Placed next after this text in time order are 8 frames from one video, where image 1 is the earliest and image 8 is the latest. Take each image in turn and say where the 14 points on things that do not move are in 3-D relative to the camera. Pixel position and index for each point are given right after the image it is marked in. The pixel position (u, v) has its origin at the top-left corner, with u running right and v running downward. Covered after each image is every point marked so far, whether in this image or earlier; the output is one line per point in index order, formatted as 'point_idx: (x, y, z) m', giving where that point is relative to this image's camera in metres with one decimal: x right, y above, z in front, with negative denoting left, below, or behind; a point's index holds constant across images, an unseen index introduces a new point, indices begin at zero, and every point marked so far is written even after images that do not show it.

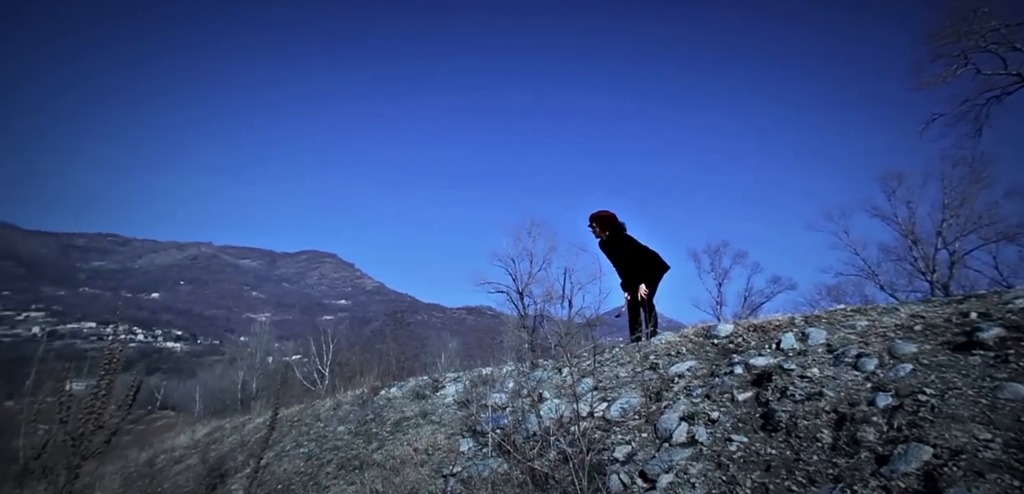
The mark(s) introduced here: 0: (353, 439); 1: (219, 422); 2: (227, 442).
0: (-3.1, -3.7, +12.1) m
1: (-8.6, -5.0, +18.2) m
2: (-7.0, -4.7, +15.5) m
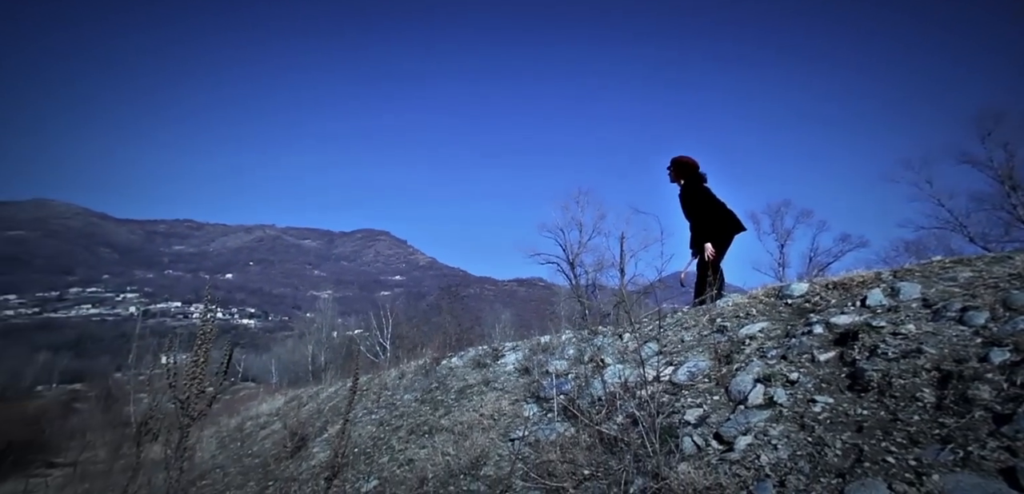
0: (-1.8, -3.2, +12.6) m
1: (-6.7, -4.4, +19.3) m
2: (-5.4, -4.2, +16.4) m
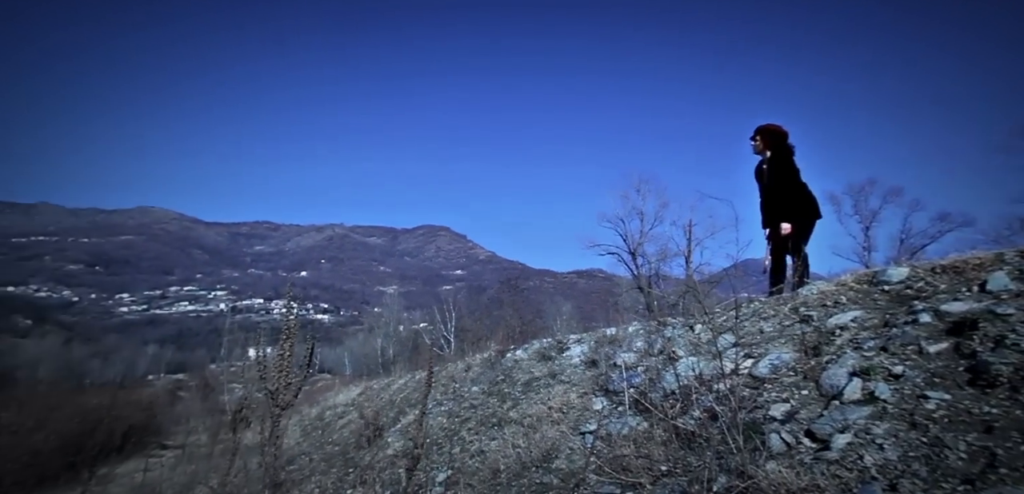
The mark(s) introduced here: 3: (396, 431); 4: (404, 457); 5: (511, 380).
0: (-0.4, -3.1, +12.9) m
1: (-4.7, -4.3, +19.9) m
2: (-3.6, -4.1, +16.9) m
3: (-2.5, -4.0, +13.8) m
4: (-2.0, -4.0, +12.0) m
5: (+0.1, -2.8, +13.3) m
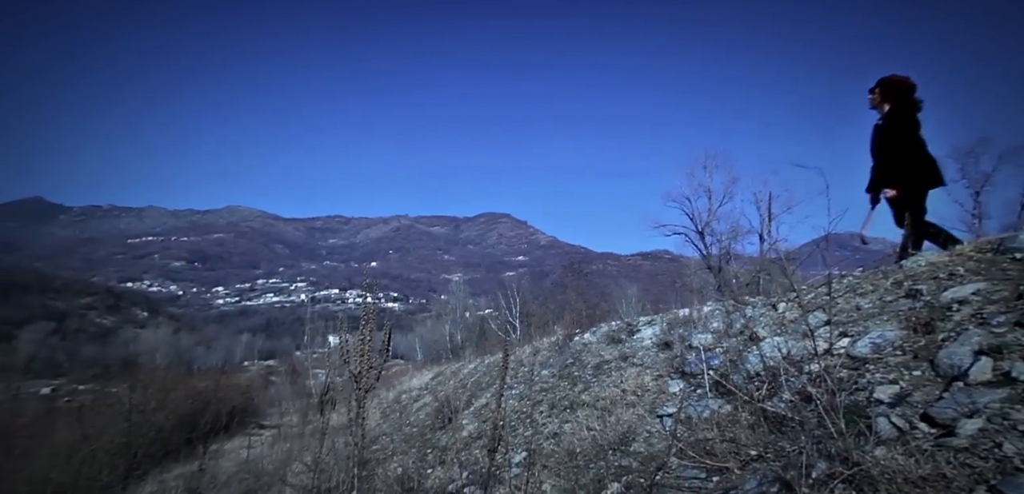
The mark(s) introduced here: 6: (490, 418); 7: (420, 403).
0: (+1.1, -2.8, +12.9) m
1: (-2.4, -4.0, +20.3) m
2: (-1.7, -3.8, +17.3) m
3: (-0.9, -3.7, +14.0) m
4: (-0.6, -3.7, +12.2) m
5: (+1.6, -2.5, +13.2) m
6: (-0.4, -3.6, +13.0) m
7: (-2.4, -4.1, +16.5) m
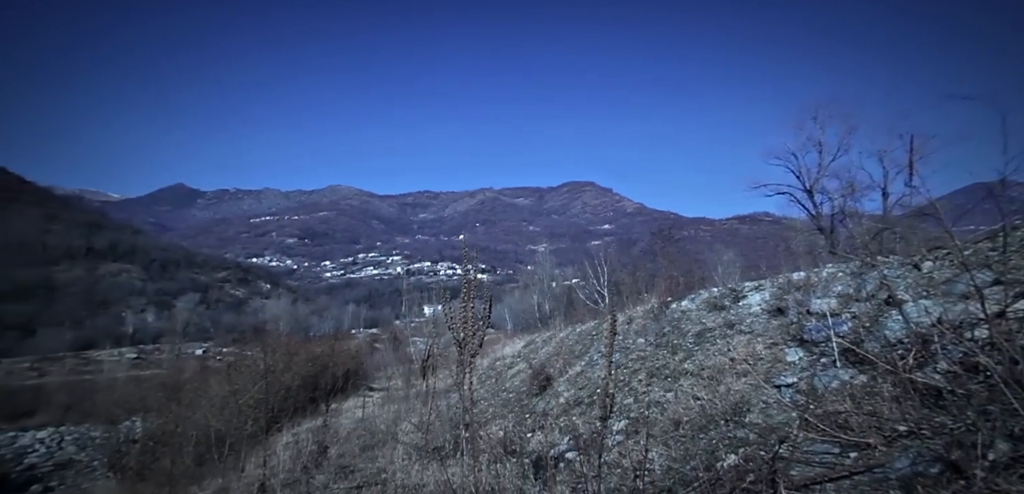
0: (+3.0, -2.1, +13.0) m
1: (+0.5, -3.0, +20.9) m
2: (+0.8, -3.0, +17.8) m
3: (+1.2, -3.0, +14.4) m
4: (+1.2, -3.1, +12.6) m
5: (+3.5, -1.8, +13.2) m
6: (+1.5, -2.9, +13.4) m
7: (+0.1, -3.3, +17.0) m
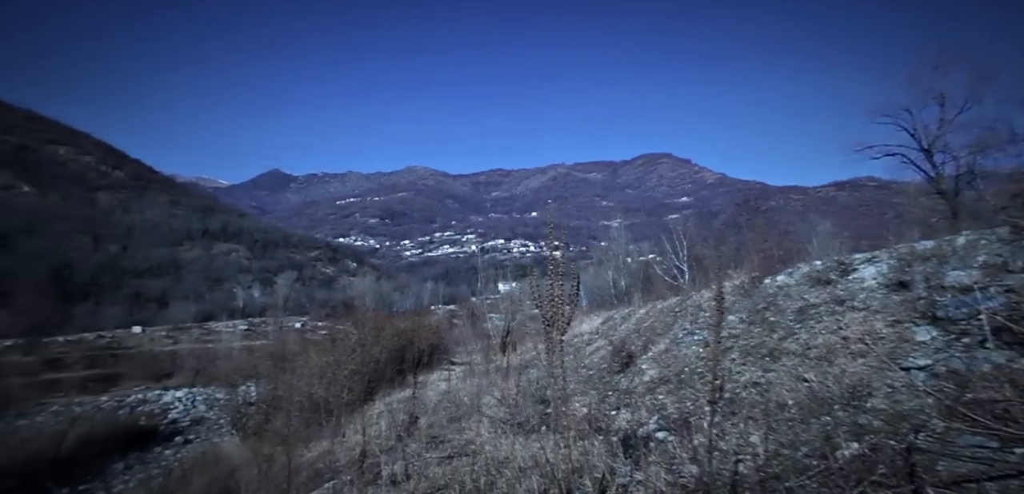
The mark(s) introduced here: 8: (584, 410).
0: (+4.6, -1.5, +12.4) m
1: (+3.0, -2.2, +20.5) m
2: (+3.0, -2.3, +17.4) m
3: (+3.0, -2.5, +14.0) m
4: (+2.9, -2.6, +12.2) m
5: (+5.2, -1.2, +12.6) m
6: (+3.2, -2.4, +12.9) m
7: (+2.2, -2.7, +16.8) m
8: (+1.3, -3.0, +11.6) m
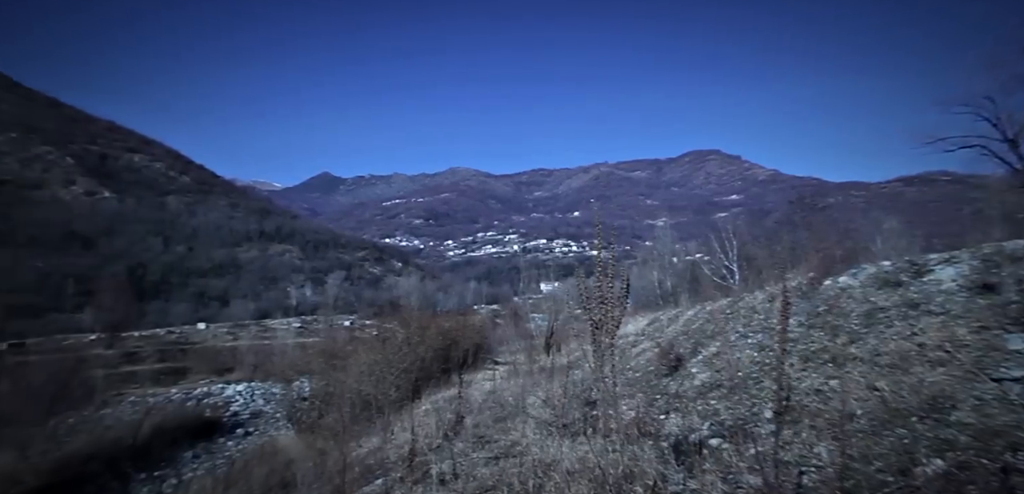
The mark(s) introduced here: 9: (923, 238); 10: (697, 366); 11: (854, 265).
0: (+5.5, -1.5, +11.7) m
1: (+4.5, -2.2, +20.0) m
2: (+4.2, -2.3, +16.9) m
3: (+4.0, -2.5, +13.5) m
4: (+3.7, -2.6, +11.7) m
5: (+6.1, -1.2, +11.9) m
6: (+4.2, -2.4, +12.4) m
7: (+3.4, -2.7, +16.3) m
8: (+2.2, -3.0, +11.2) m
9: (+10.5, +0.3, +16.3) m
10: (+3.9, -2.6, +13.4) m
11: (+7.8, -0.4, +14.8) m
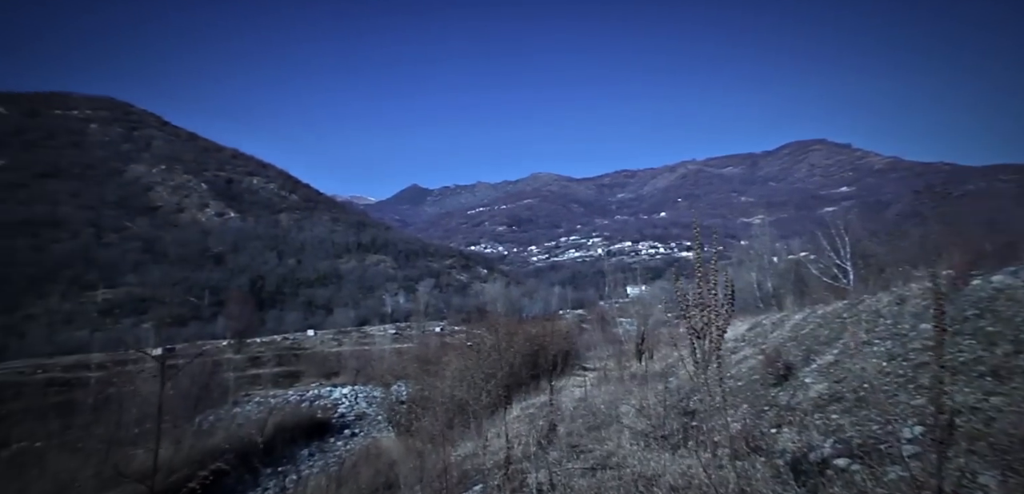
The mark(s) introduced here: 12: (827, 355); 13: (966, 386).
0: (+7.2, -1.4, +10.2) m
1: (+7.3, -2.2, +18.5) m
2: (+6.6, -2.3, +15.4) m
3: (+5.9, -2.4, +12.1) m
4: (+5.5, -2.6, +10.3) m
5: (+7.8, -1.1, +10.3) m
6: (+6.0, -2.3, +11.0) m
7: (+5.7, -2.7, +15.0) m
8: (+3.8, -3.0, +10.1) m
9: (+12.6, +0.6, +14.0) m
10: (+5.9, -2.5, +12.0) m
11: (+9.8, -0.2, +12.9) m
12: (+6.5, -2.2, +12.7) m
13: (+6.3, -1.9, +8.7) m
